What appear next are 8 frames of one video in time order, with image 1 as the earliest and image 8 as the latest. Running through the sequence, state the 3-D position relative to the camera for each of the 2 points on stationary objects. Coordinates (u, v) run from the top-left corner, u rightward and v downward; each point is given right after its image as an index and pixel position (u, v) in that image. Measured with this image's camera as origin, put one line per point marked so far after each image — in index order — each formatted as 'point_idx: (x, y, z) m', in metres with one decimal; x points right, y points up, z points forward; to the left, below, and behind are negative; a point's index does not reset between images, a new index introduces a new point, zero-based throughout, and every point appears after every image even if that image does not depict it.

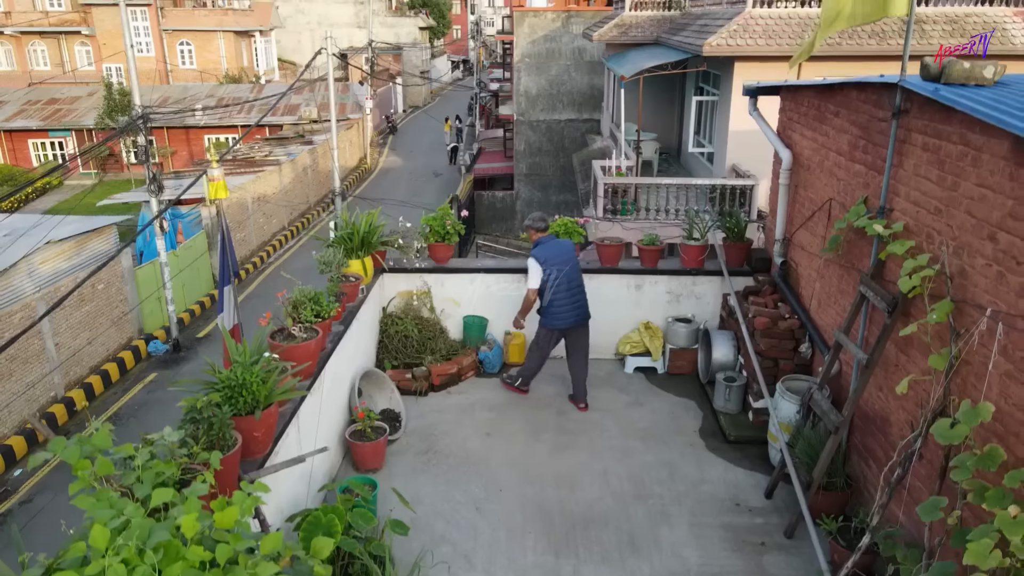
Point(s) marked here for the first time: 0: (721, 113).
0: (+4.9, +4.1, +10.7) m
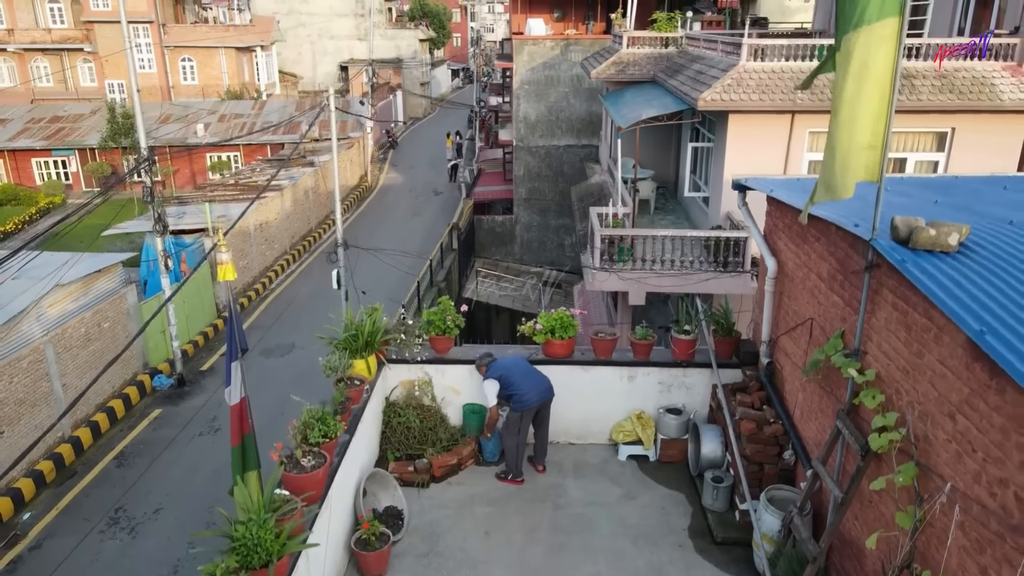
0: (+4.8, +3.0, +10.9) m
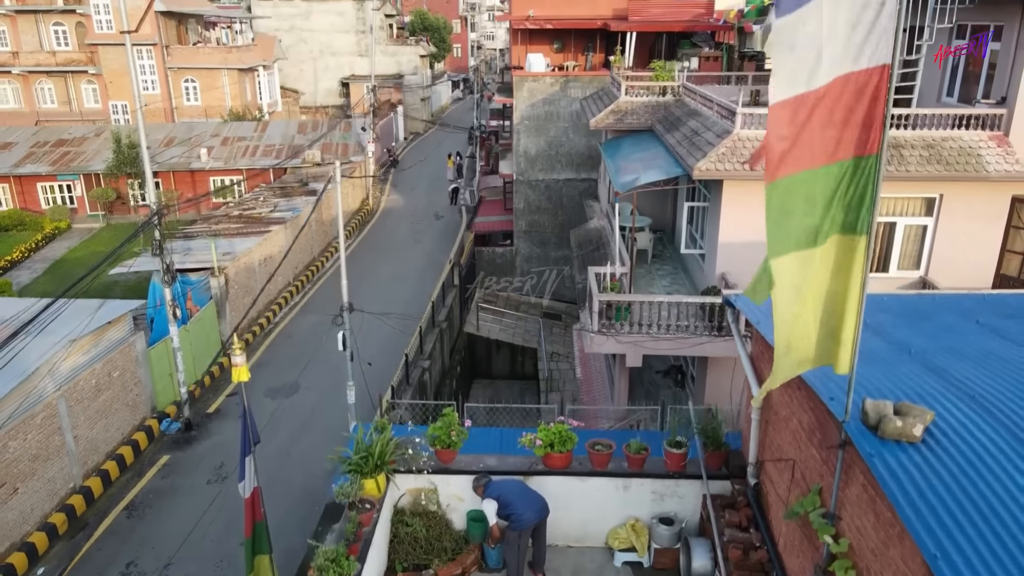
0: (+4.8, +1.7, +11.2) m
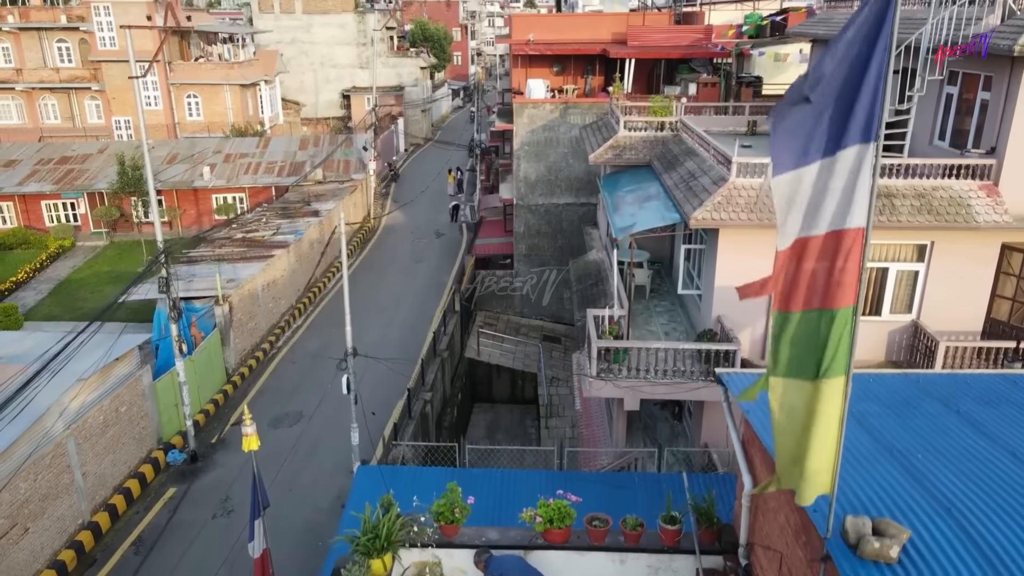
0: (+4.8, +0.6, +11.4) m
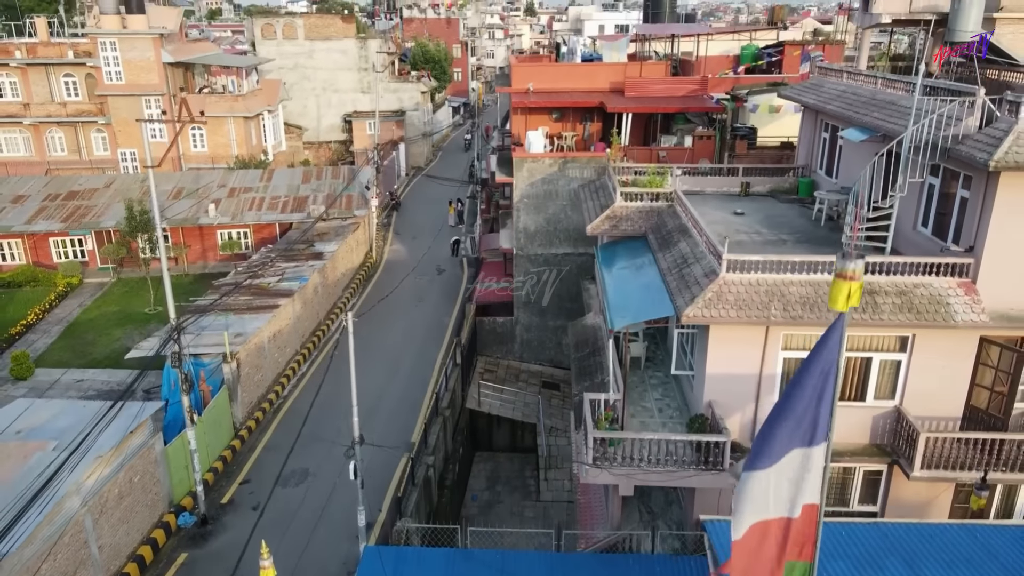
0: (+4.8, -1.5, +11.9) m
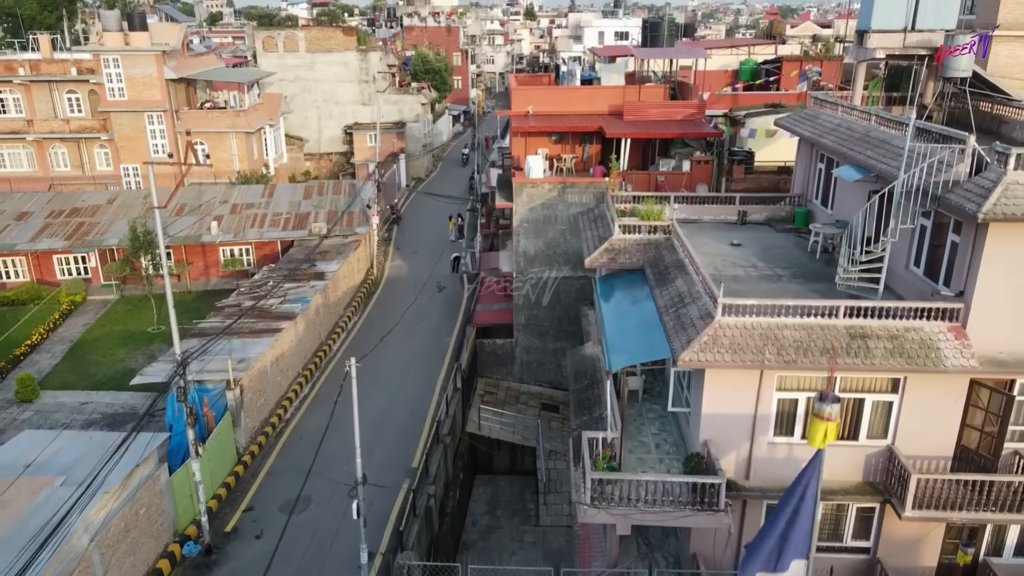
0: (+4.8, -2.6, +12.1) m
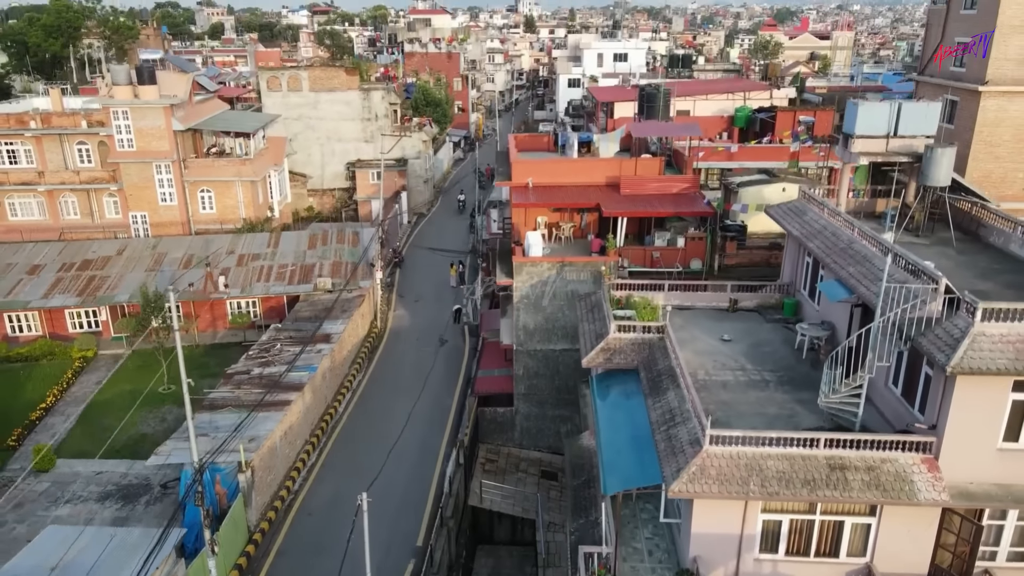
0: (+4.8, -6.0, +12.8) m
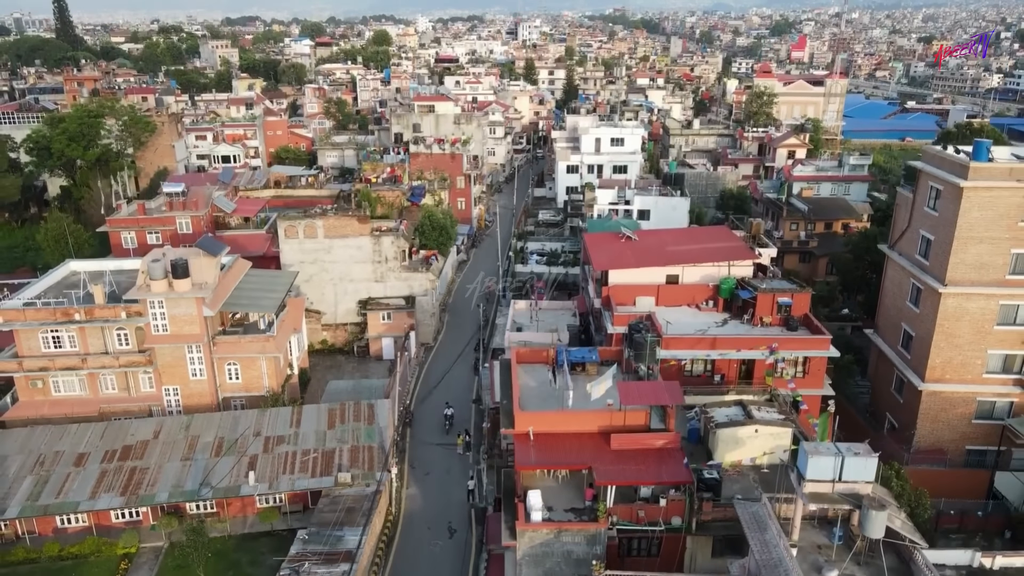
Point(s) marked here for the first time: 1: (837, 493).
0: (+5.0, -19.6, +15.8) m
1: (+13.9, -8.7, +19.6) m
